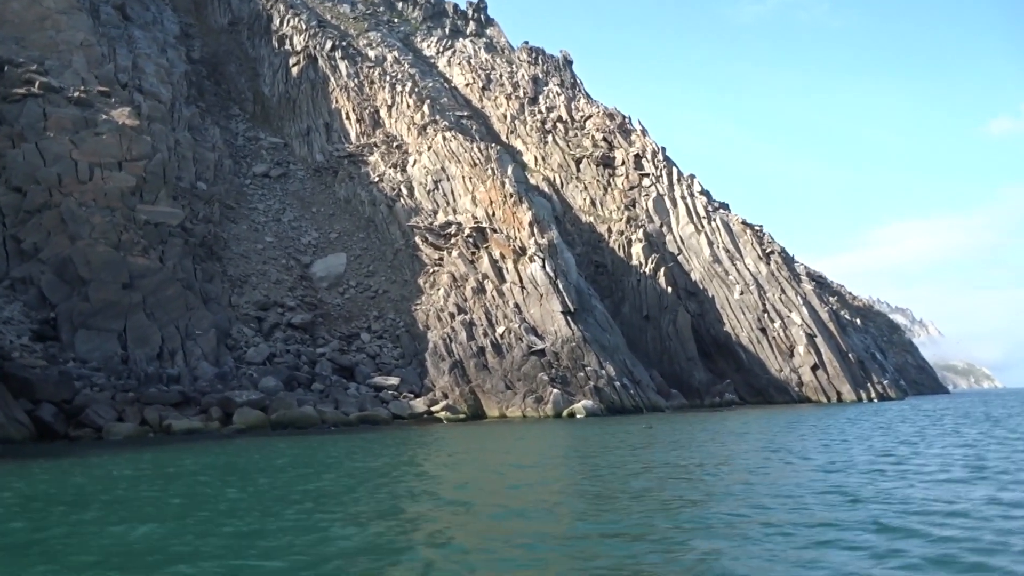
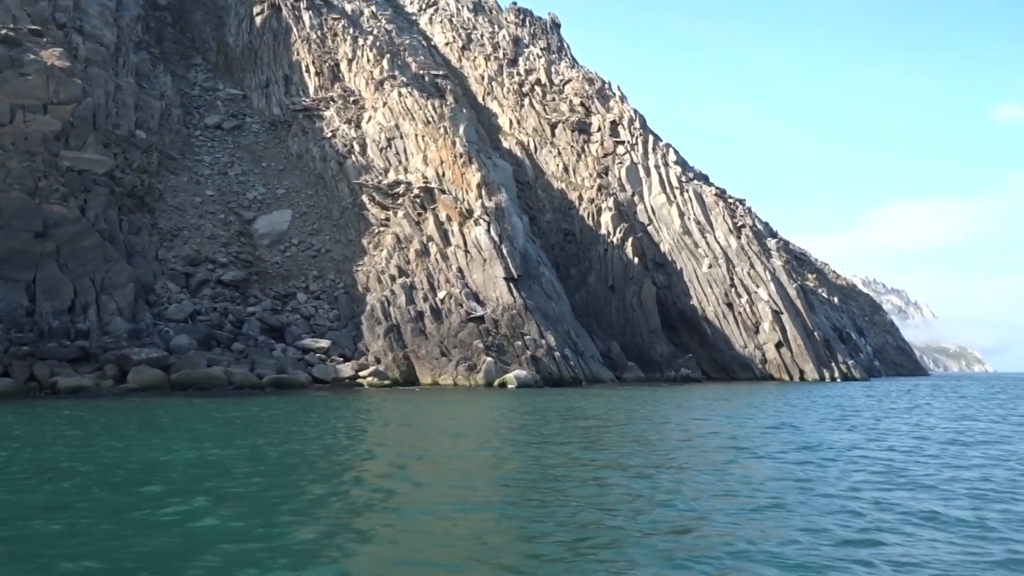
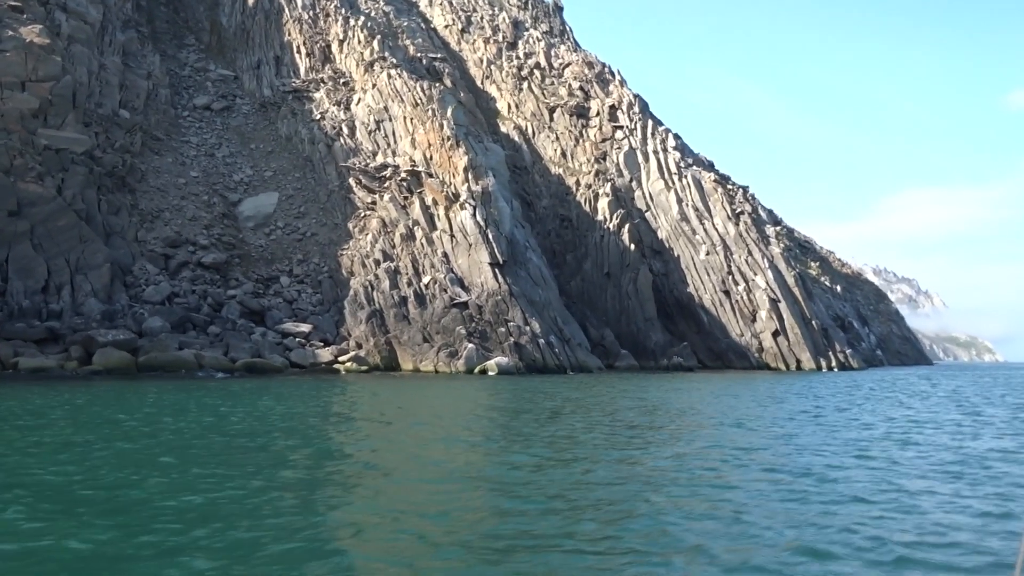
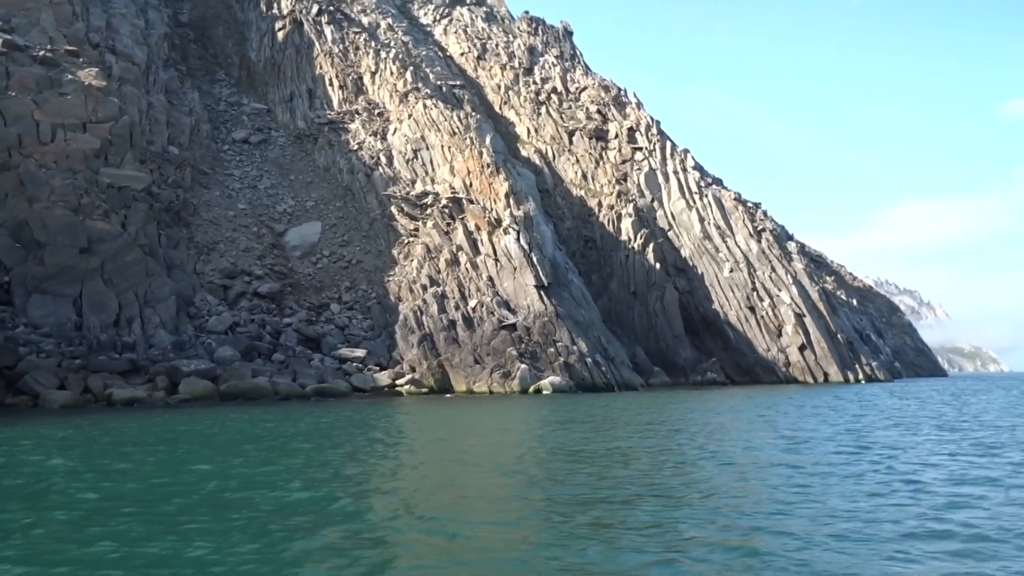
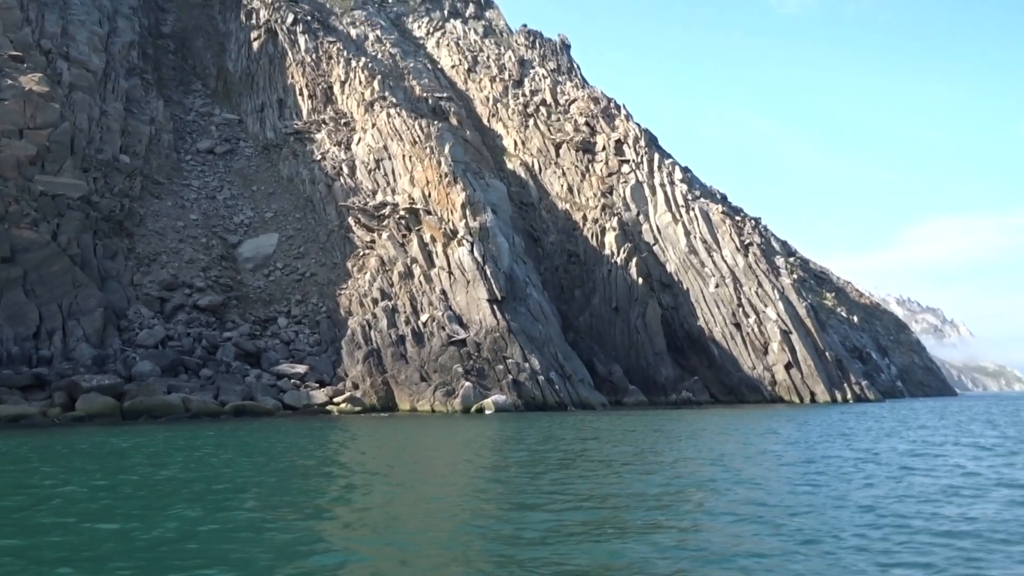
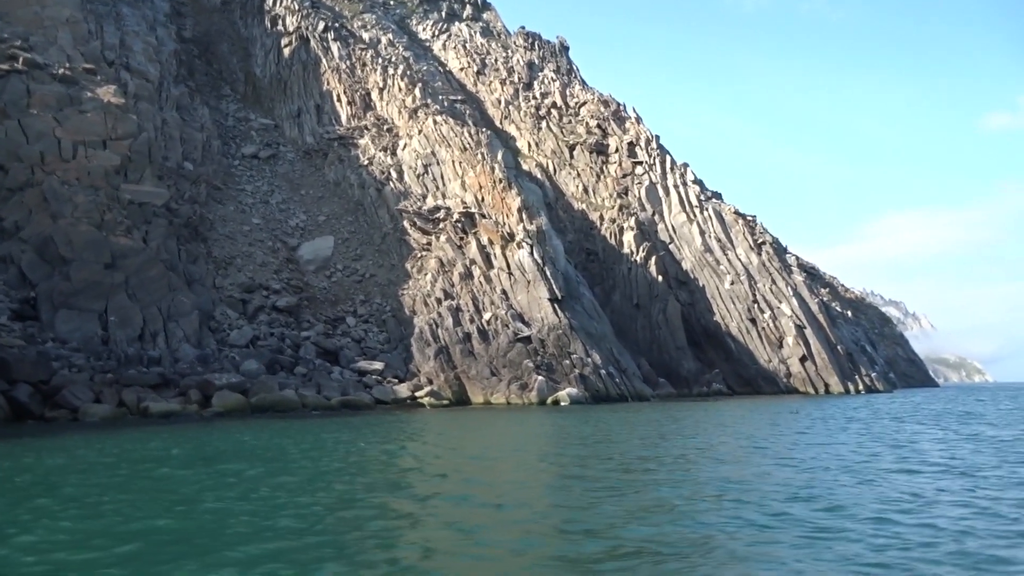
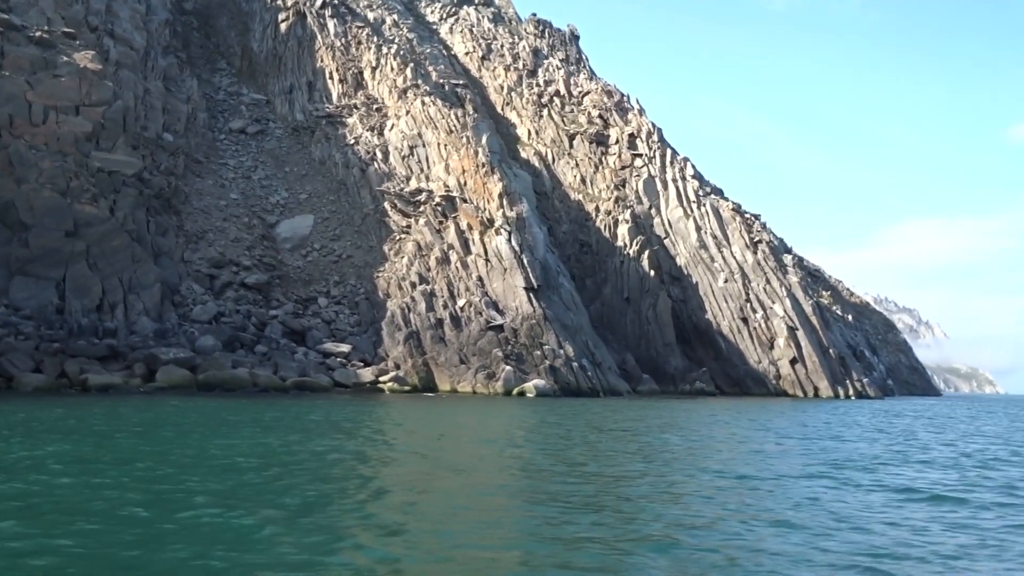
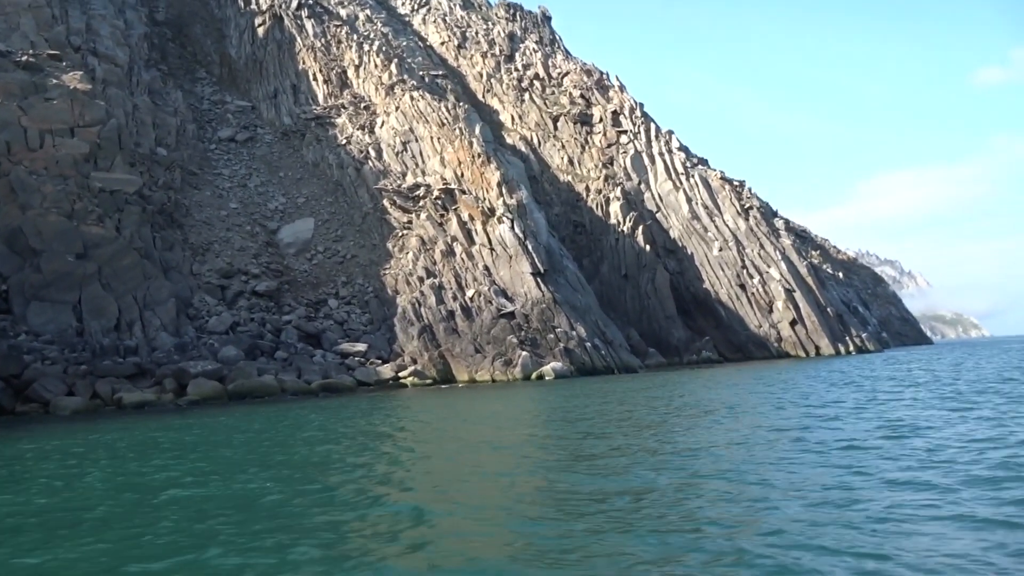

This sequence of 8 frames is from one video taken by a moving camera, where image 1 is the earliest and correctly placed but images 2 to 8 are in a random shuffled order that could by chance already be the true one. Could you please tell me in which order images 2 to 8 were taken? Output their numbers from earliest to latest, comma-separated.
6, 8, 4, 7, 2, 3, 5
